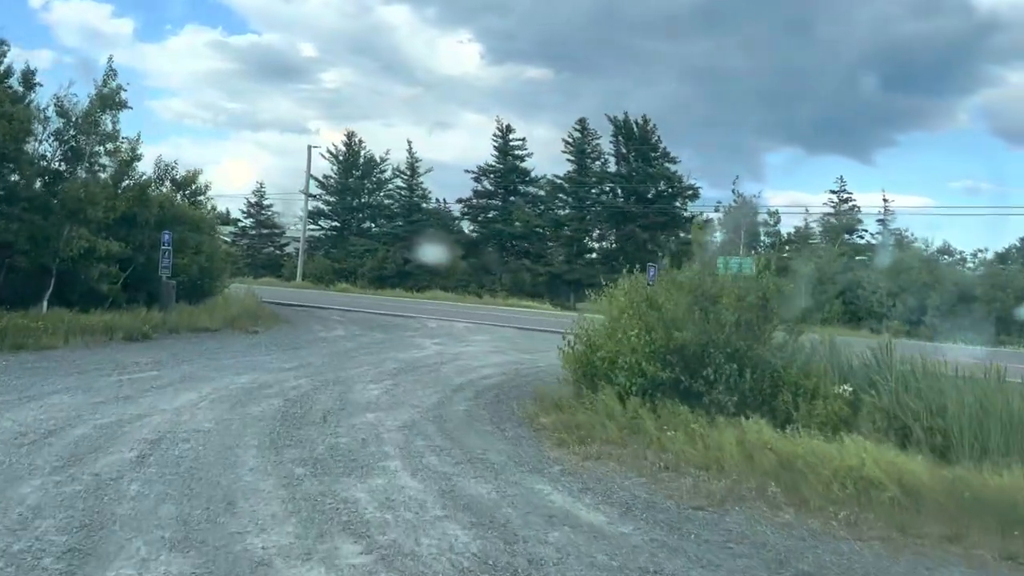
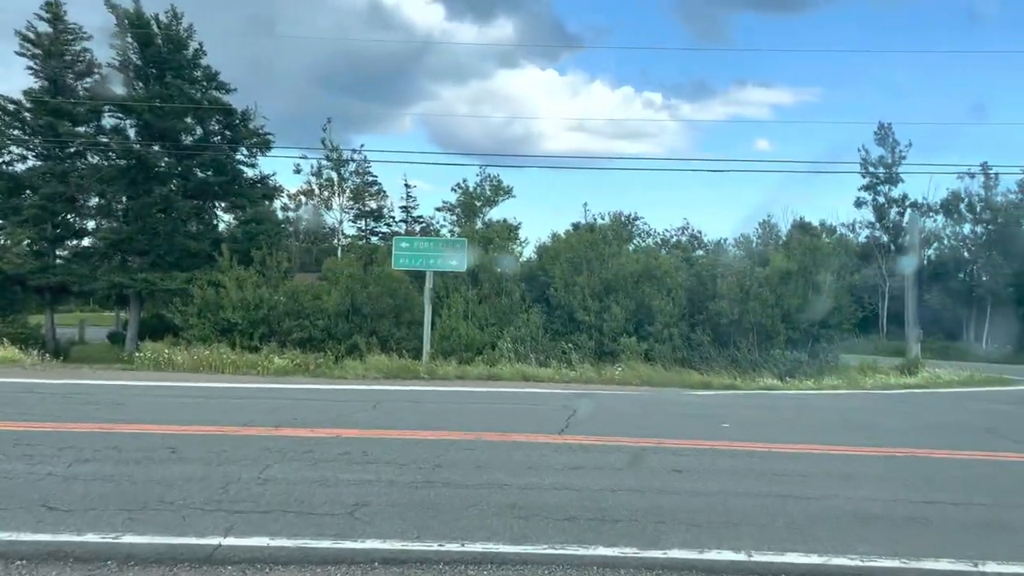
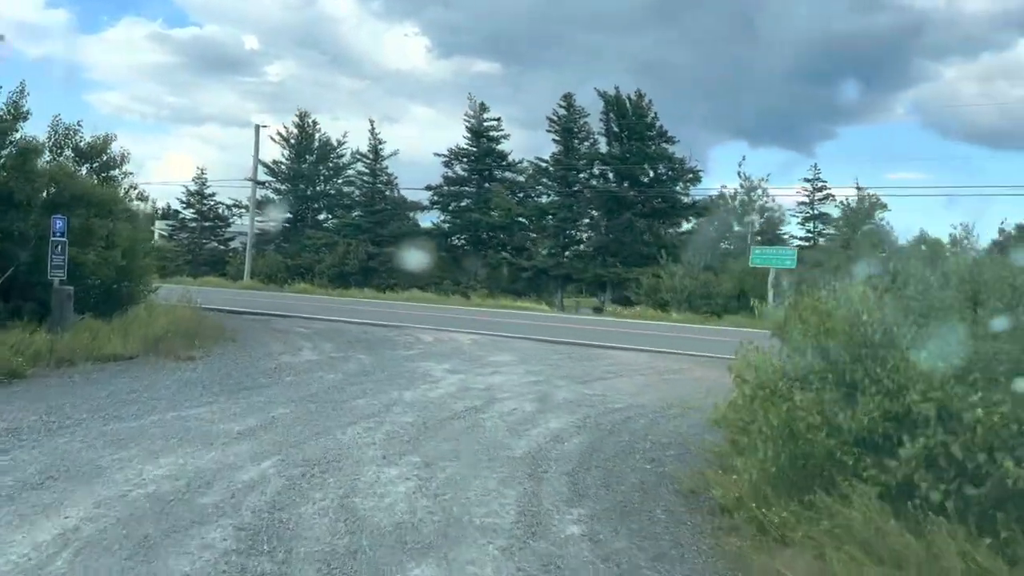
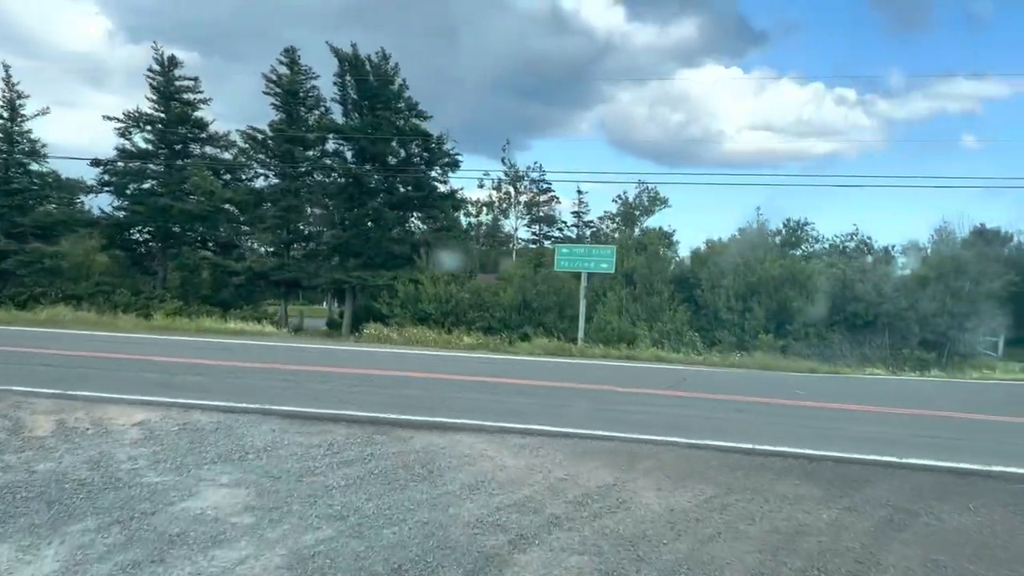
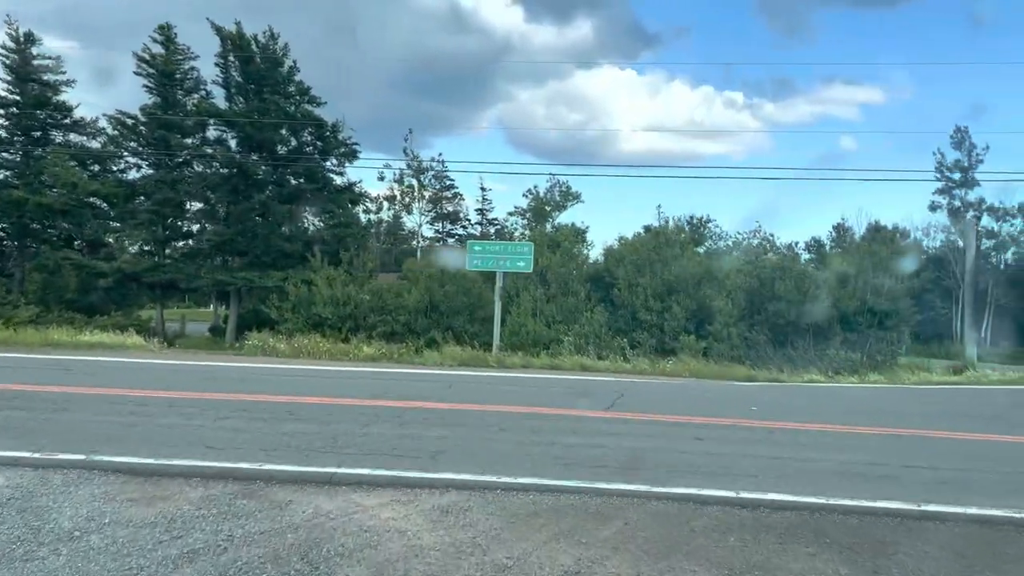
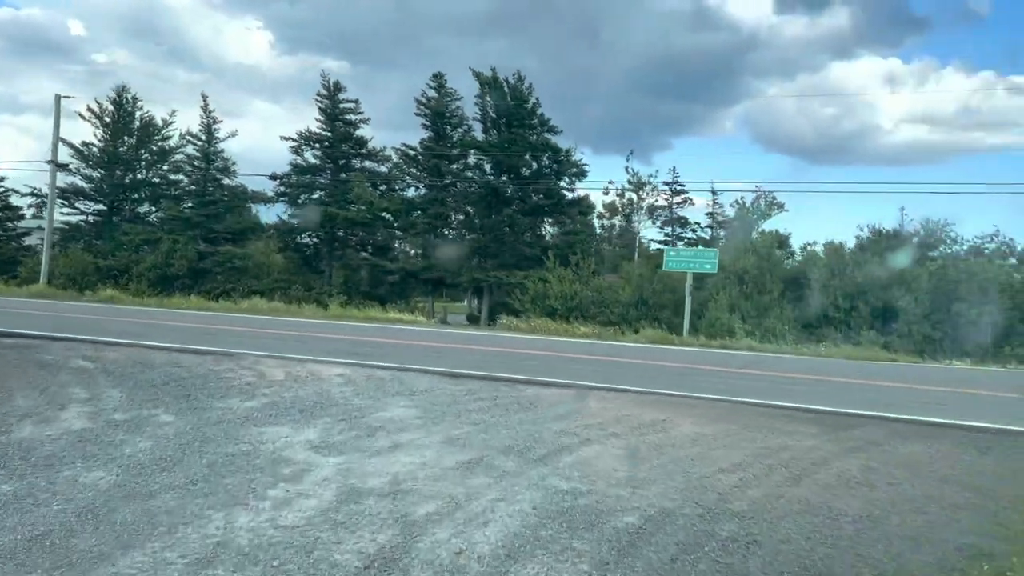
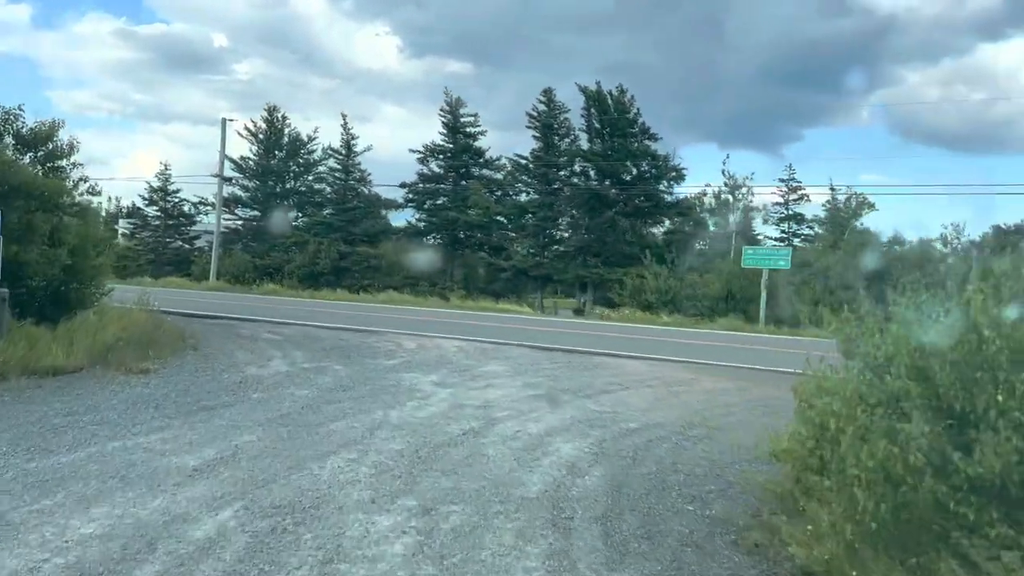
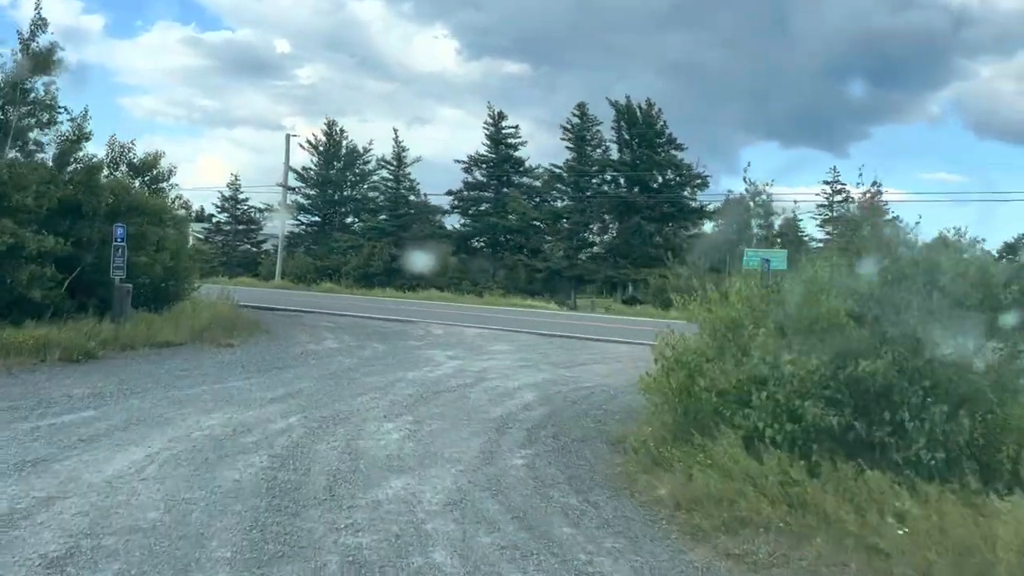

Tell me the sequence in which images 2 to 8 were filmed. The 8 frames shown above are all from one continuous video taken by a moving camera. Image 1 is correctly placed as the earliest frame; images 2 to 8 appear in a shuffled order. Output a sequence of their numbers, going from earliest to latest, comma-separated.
8, 3, 7, 6, 4, 5, 2
